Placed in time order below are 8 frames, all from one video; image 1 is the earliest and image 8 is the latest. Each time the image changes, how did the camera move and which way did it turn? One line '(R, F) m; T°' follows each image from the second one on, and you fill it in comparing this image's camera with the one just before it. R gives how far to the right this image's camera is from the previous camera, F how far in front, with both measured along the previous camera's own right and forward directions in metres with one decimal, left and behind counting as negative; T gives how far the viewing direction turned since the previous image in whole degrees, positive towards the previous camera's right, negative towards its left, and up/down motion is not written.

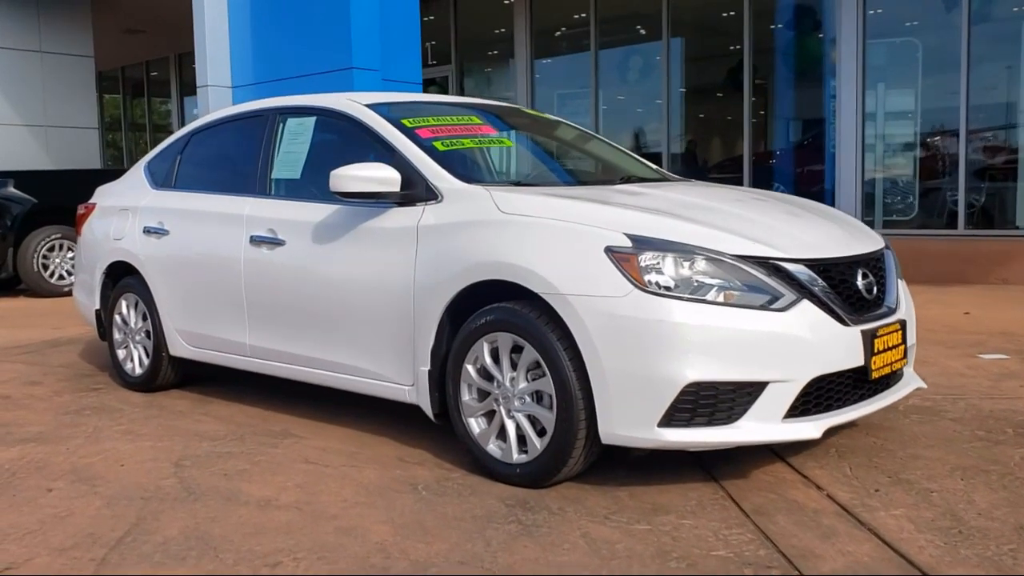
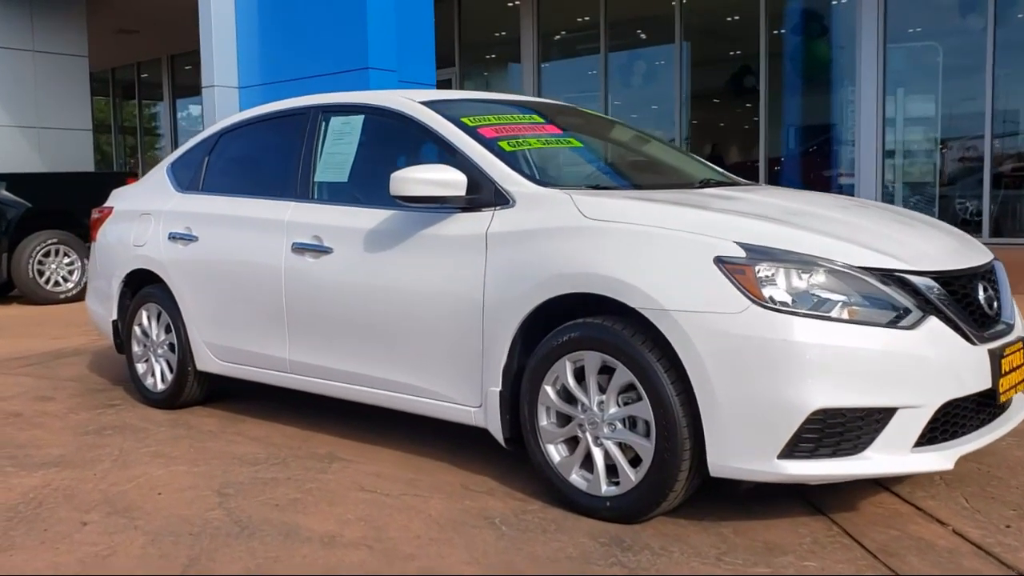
(-0.4, +0.4) m; +1°
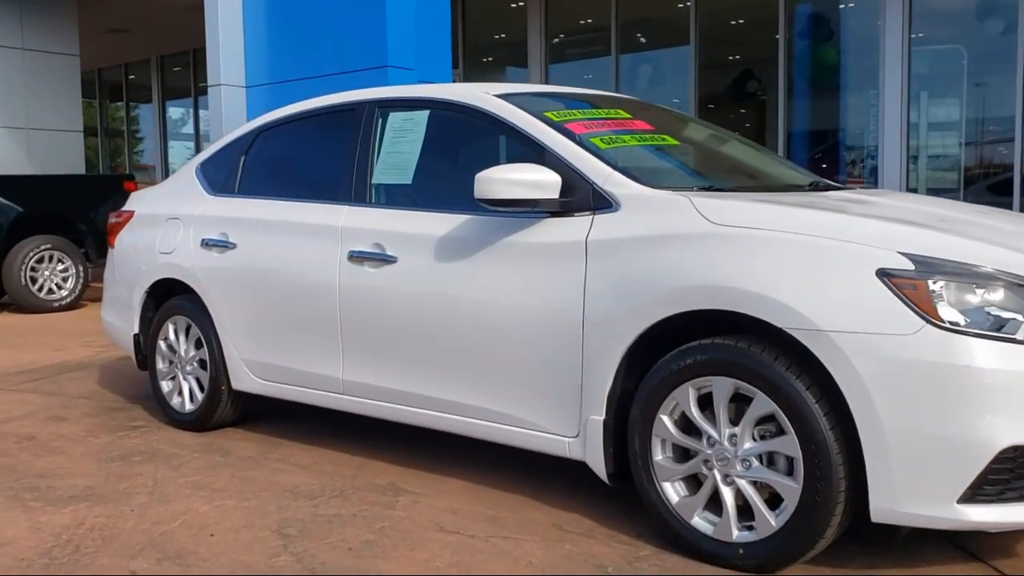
(-0.5, +0.5) m; +1°
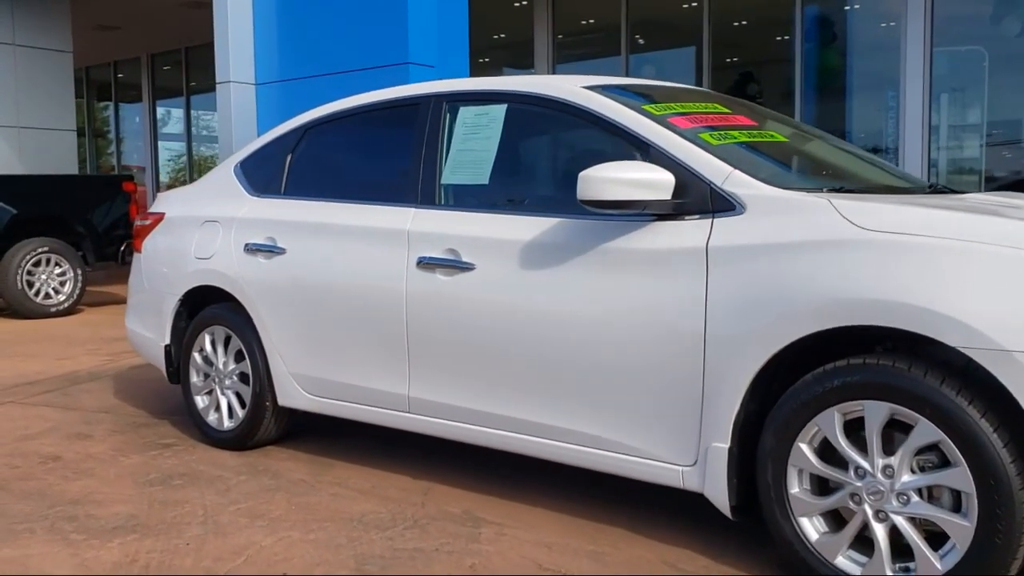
(-0.4, +0.4) m; +1°
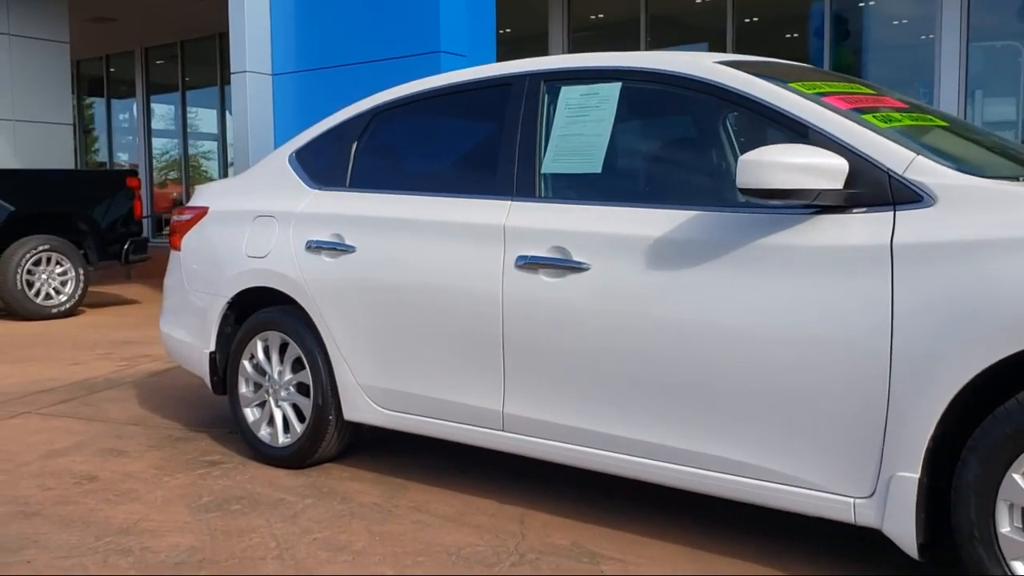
(-0.5, +0.5) m; +1°
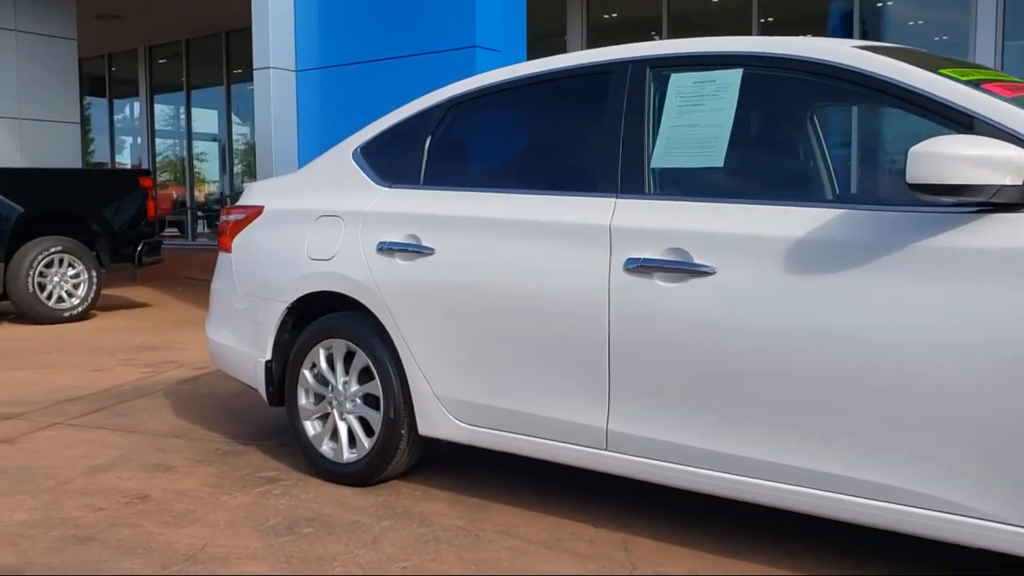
(-0.4, +0.3) m; 0°
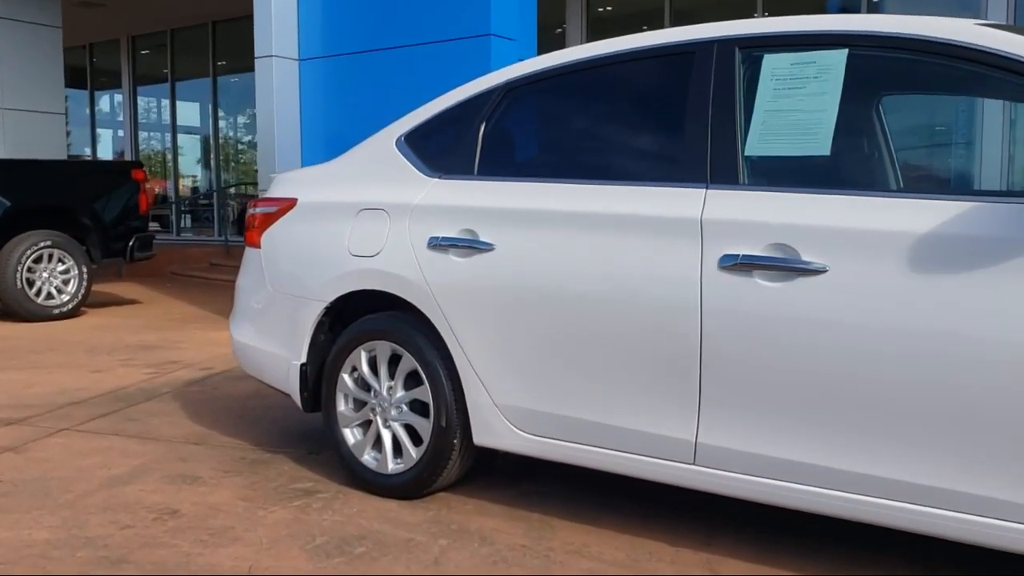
(-0.3, +0.3) m; +1°
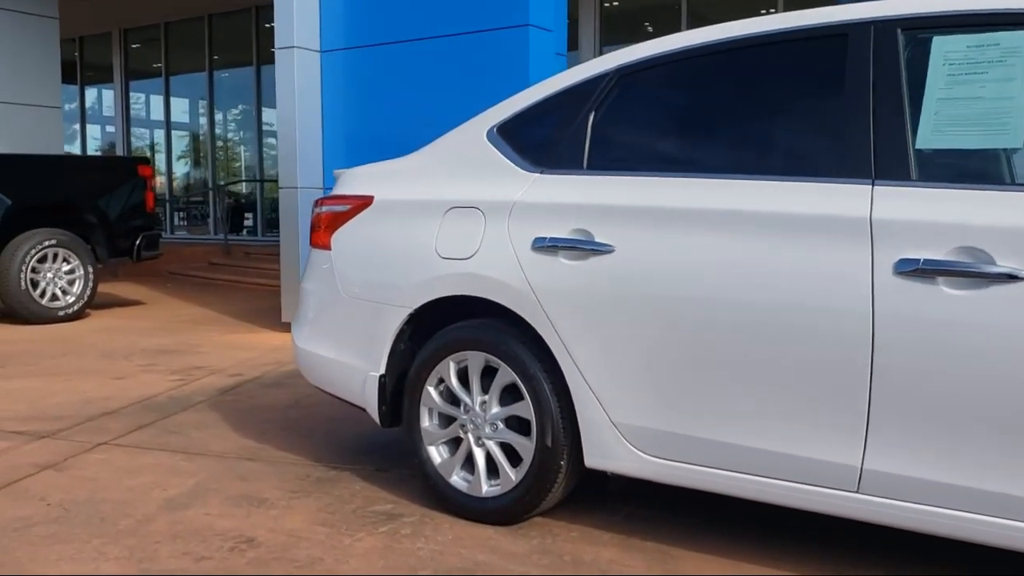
(-0.5, +0.3) m; +1°
